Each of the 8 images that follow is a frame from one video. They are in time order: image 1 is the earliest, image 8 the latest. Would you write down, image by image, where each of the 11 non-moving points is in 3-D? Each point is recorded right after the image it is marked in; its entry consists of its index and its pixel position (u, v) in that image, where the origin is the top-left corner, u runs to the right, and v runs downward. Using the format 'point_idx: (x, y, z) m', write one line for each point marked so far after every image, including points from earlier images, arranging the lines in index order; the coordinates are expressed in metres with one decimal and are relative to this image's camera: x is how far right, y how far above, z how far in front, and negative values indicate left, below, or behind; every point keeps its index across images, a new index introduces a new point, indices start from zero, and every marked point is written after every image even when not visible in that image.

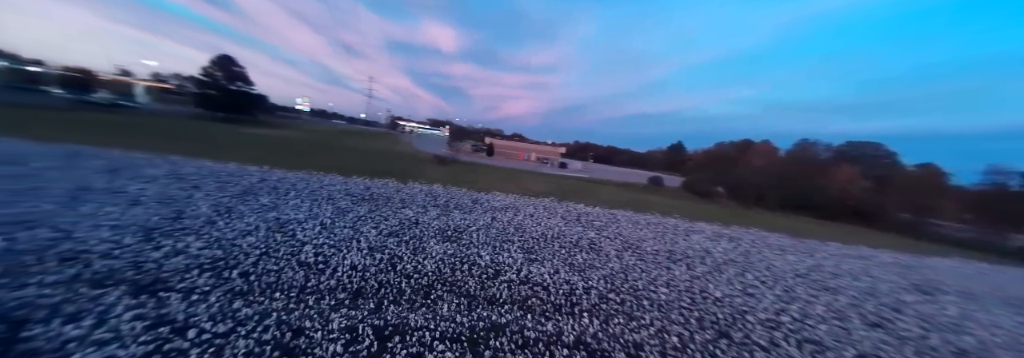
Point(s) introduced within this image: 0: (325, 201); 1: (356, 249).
0: (-11.6, -1.4, +13.6) m
1: (-6.3, -2.8, +8.7) m
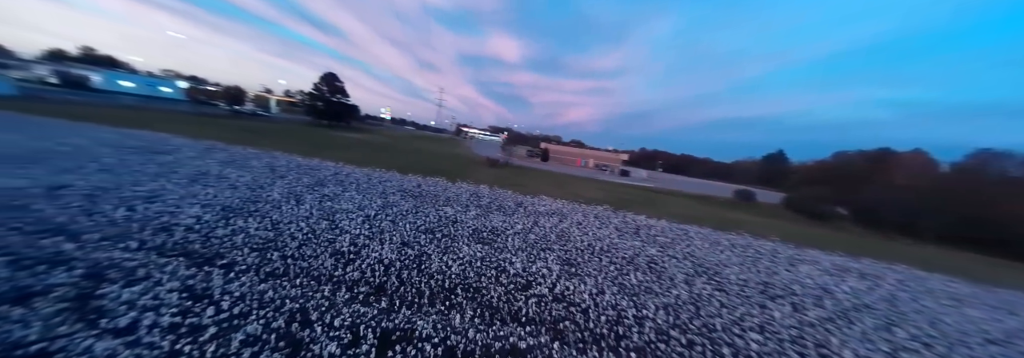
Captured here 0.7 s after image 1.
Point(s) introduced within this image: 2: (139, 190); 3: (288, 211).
0: (-9.1, -1.1, +14.6) m
1: (-5.0, -2.5, +8.8) m
2: (-13.4, -0.4, +7.5) m
3: (-9.5, -1.3, +8.9) m
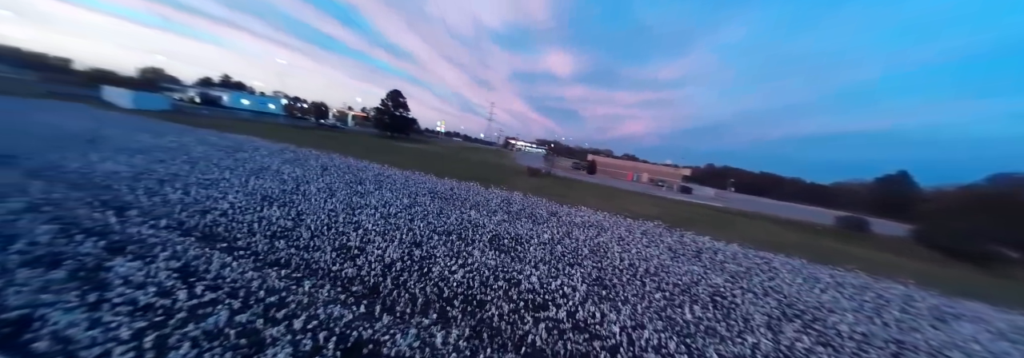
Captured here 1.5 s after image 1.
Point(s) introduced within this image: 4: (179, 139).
0: (-7.3, -1.1, +15.0) m
1: (-4.4, -2.3, +8.4) m
2: (-12.8, 0.0, +8.8) m
3: (-8.8, -1.0, +9.4) m
4: (-21.2, +2.6, +13.4) m
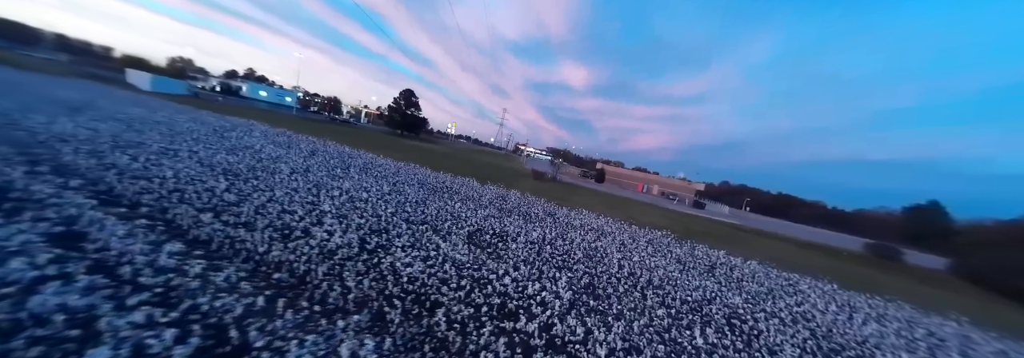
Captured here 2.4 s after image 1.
0: (-7.8, -0.3, +14.1) m
1: (-5.2, -1.6, +7.4) m
2: (-13.5, +1.1, +8.2) m
3: (-9.5, -0.1, +8.6) m
4: (-21.5, +4.1, +13.3) m
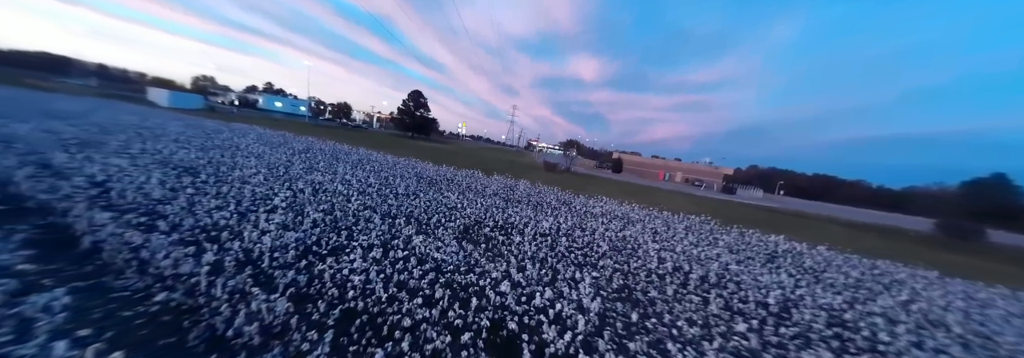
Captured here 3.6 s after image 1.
0: (-7.3, +0.1, +12.8) m
1: (-5.2, -1.1, +6.0) m
2: (-13.5, +1.1, +7.3) m
3: (-9.4, +0.1, +7.4) m
4: (-21.3, +3.6, +12.9) m
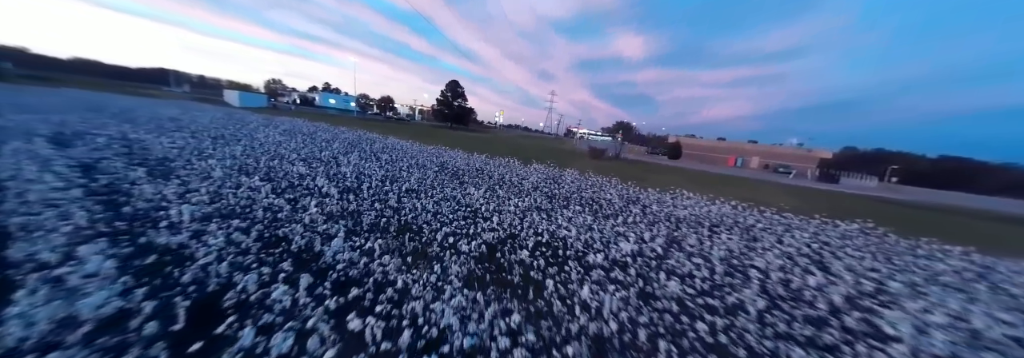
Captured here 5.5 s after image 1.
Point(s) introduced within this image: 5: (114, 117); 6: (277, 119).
0: (-5.1, +0.5, +10.7) m
1: (-4.2, -1.0, +3.7) m
2: (-12.2, +1.2, +6.3) m
3: (-8.2, +0.3, +5.8) m
4: (-18.9, +4.0, +13.1) m
5: (-16.6, +2.5, +8.7) m
6: (-19.0, +4.8, +16.9) m
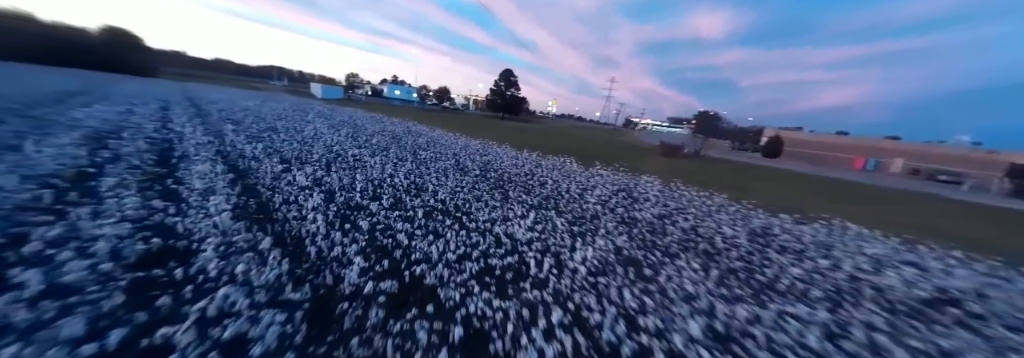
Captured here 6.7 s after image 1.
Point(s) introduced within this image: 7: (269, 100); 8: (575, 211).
0: (-2.7, +0.4, +8.9) m
1: (-3.4, -1.5, +2.0) m
2: (-10.5, +1.4, +6.2) m
3: (-6.7, +0.1, +4.8) m
4: (-15.4, +4.9, +14.0) m
5: (-14.1, +3.0, +9.3) m
6: (-14.6, +5.9, +17.8) m
7: (-17.3, +5.6, +14.8) m
8: (+2.6, -0.9, +7.7) m
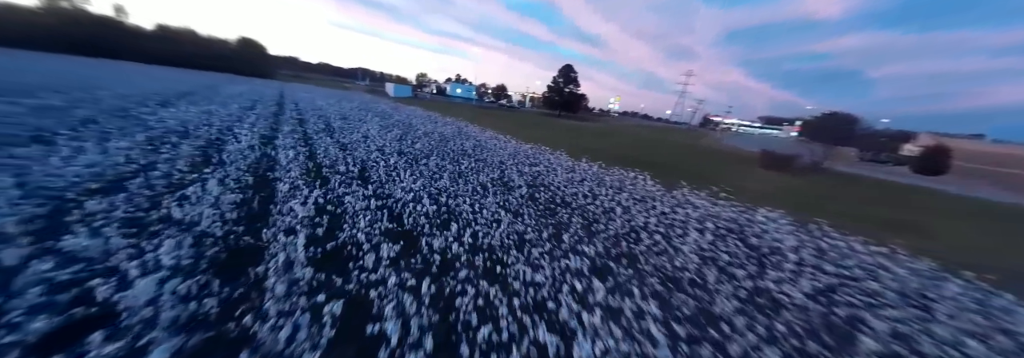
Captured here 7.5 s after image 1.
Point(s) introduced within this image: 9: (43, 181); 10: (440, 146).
0: (-0.7, -0.3, +7.3) m
1: (-3.2, -2.2, +0.7) m
2: (-8.9, +1.4, +6.4) m
3: (-5.6, -0.2, +4.2) m
4: (-11.5, +5.4, +15.1) m
5: (-11.5, +3.4, +10.3) m
6: (-9.7, +6.3, +18.5) m
7: (-13.1, +6.2, +16.3) m
8: (+3.9, -2.1, +4.9) m
9: (-7.7, 0.0, +3.5) m
10: (-3.8, +1.7, +10.5) m
